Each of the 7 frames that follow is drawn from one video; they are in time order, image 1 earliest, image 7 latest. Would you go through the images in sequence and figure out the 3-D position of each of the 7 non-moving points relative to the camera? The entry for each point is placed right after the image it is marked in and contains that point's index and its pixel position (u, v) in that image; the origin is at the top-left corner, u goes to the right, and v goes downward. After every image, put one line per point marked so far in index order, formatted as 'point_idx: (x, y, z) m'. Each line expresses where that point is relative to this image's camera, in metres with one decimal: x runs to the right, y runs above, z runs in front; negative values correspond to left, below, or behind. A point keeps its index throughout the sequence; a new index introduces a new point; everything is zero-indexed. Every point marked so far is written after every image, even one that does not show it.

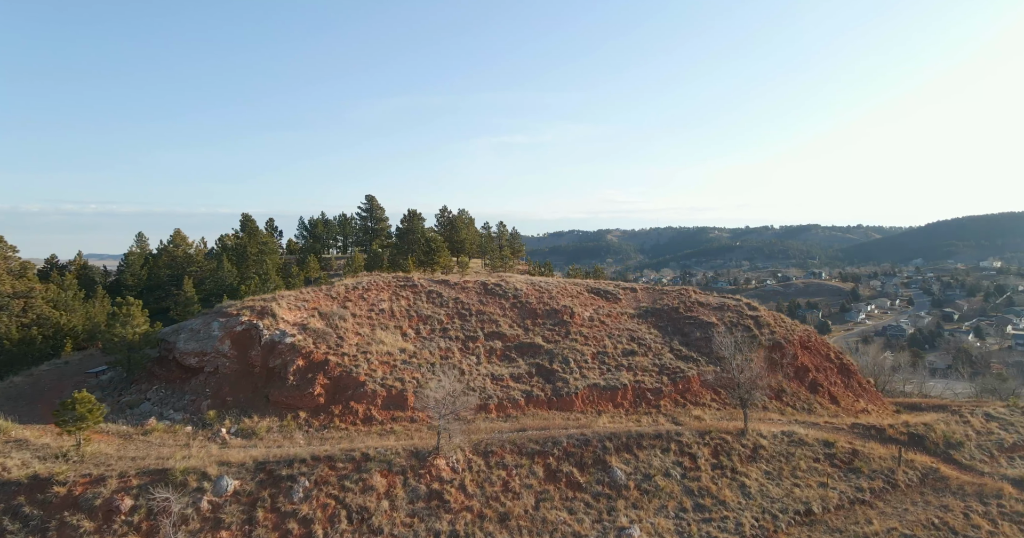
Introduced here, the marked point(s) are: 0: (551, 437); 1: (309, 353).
0: (+1.2, -5.2, +19.2) m
1: (-6.3, -2.6, +19.4) m
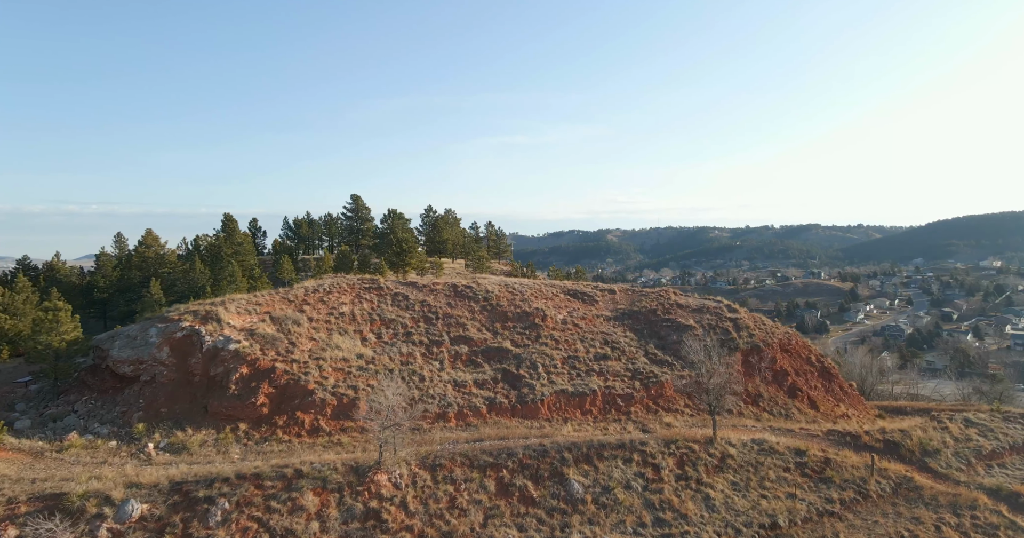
0: (-0.2, -5.3, +18.4) m
1: (-7.7, -2.7, +18.5) m
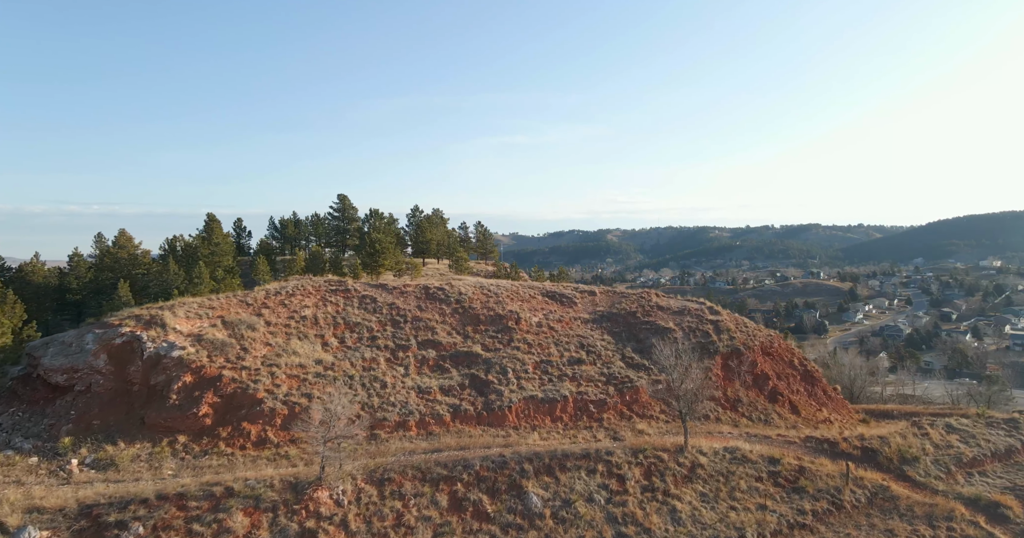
0: (-1.4, -5.4, +17.6) m
1: (-8.9, -2.8, +17.6) m
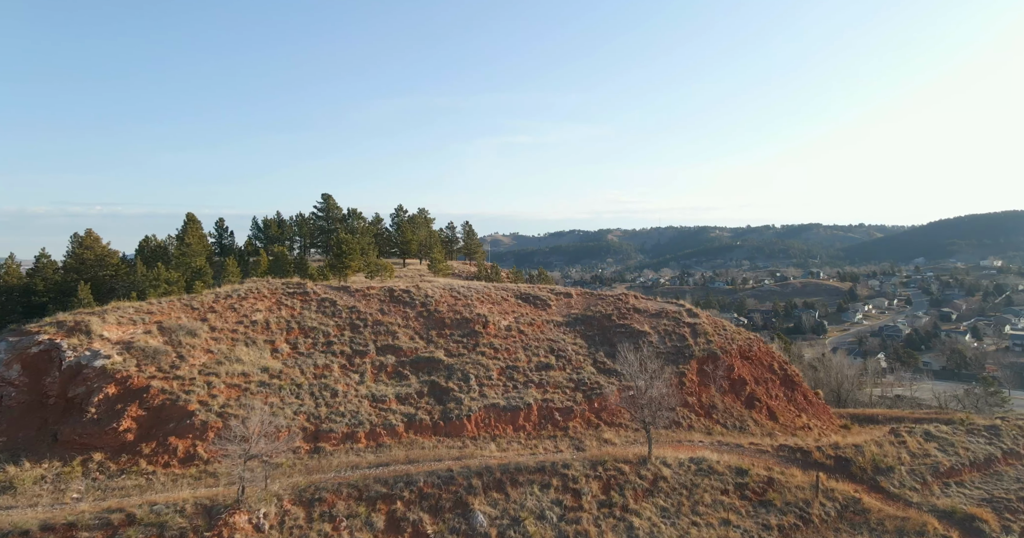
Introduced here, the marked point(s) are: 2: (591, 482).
0: (-2.8, -5.5, +16.5) m
1: (-10.3, -2.9, +16.5) m
2: (+2.3, -6.3, +18.4) m
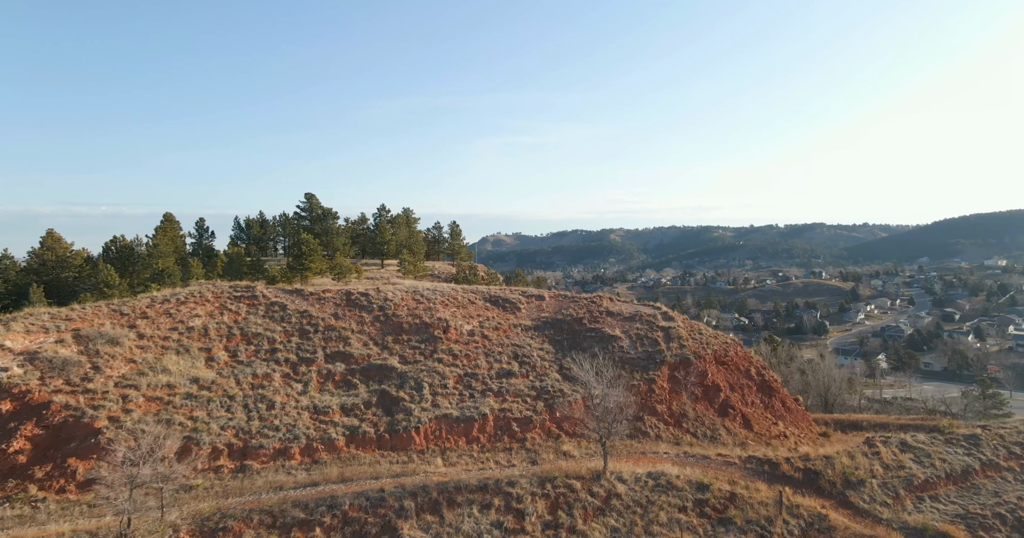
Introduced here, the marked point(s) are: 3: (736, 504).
0: (-4.4, -5.6, +15.3) m
1: (-11.9, -3.0, +15.2) m
2: (+0.7, -6.4, +17.1) m
3: (+6.9, -7.2, +19.0) m
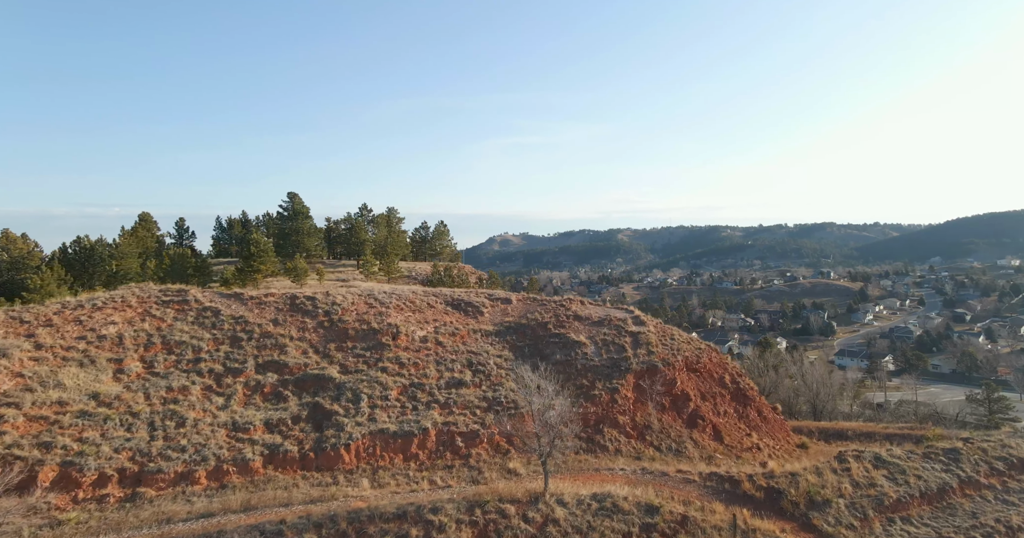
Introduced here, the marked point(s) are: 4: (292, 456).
0: (-6.3, -5.7, +13.6) m
1: (-13.8, -3.2, +13.5) m
2: (-1.2, -6.5, +15.5) m
3: (+4.9, -7.3, +17.4) m
4: (-6.6, -5.6, +18.6) m
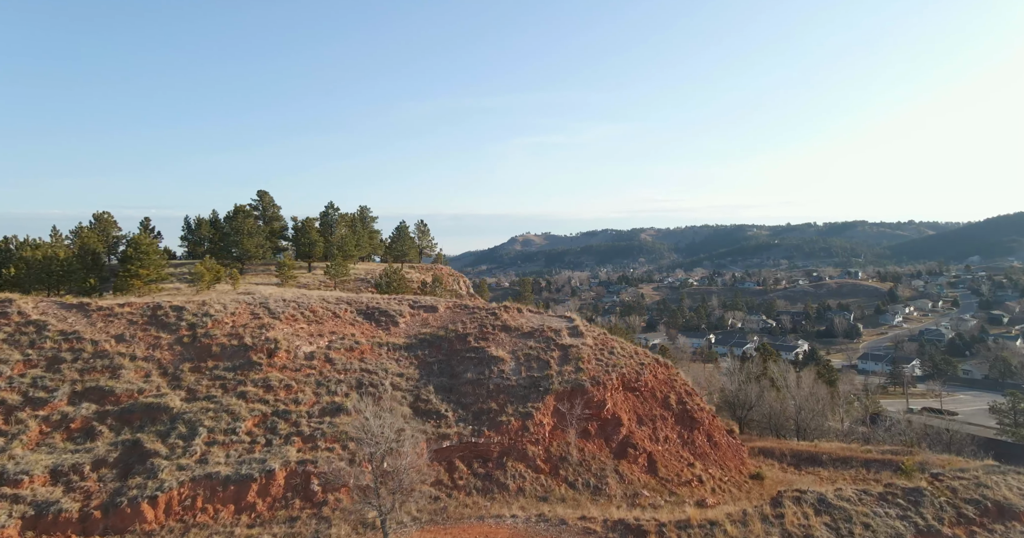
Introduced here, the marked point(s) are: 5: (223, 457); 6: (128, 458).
0: (-10.3, -5.9, +9.9) m
1: (-17.8, -3.4, +9.8) m
2: (-5.2, -6.8, +11.7) m
3: (+1.0, -7.6, +13.7) m
4: (-10.5, -5.8, +14.9) m
5: (-8.3, -5.4, +17.9) m
6: (-10.5, -5.2, +17.1) m
